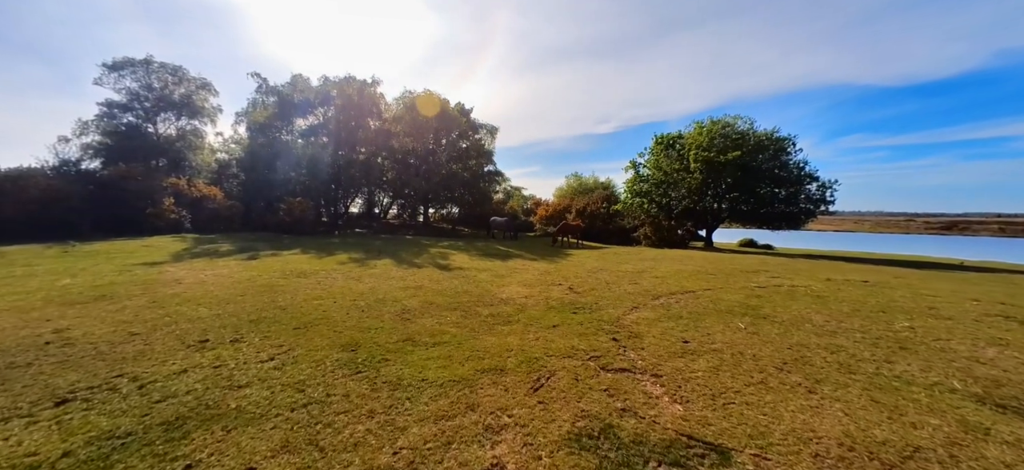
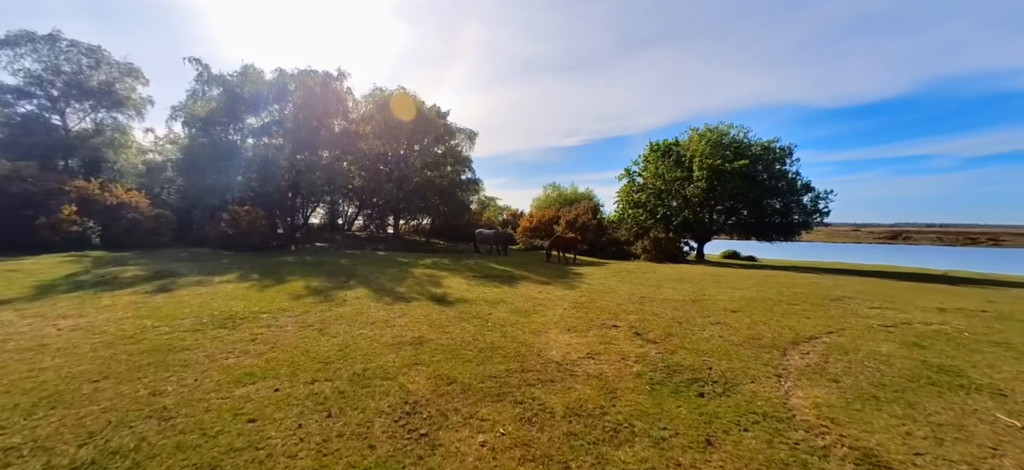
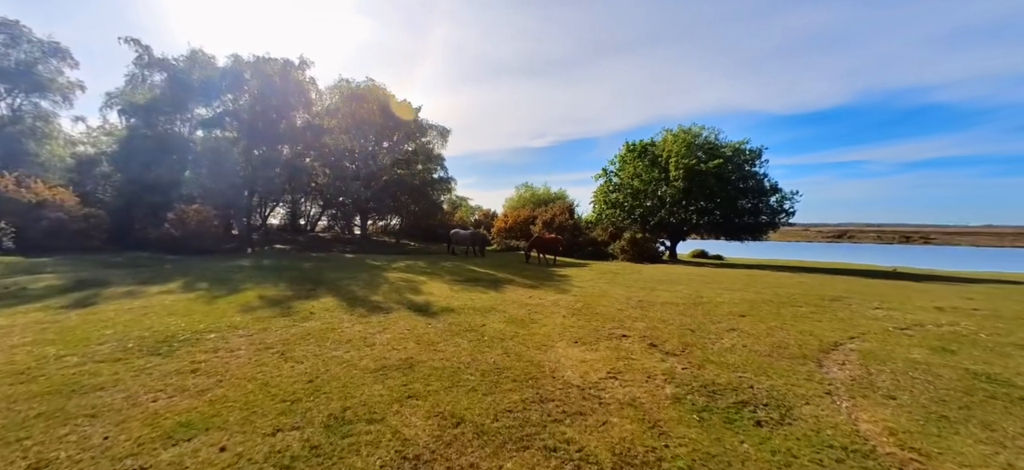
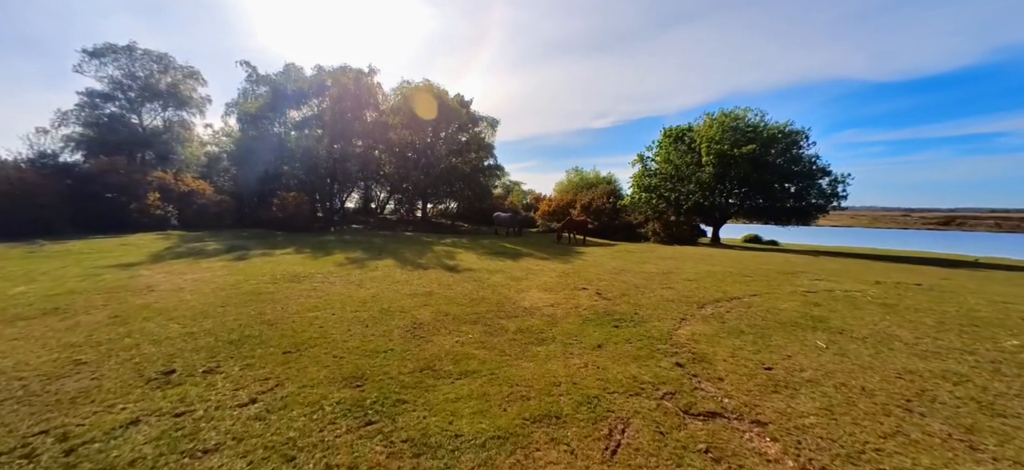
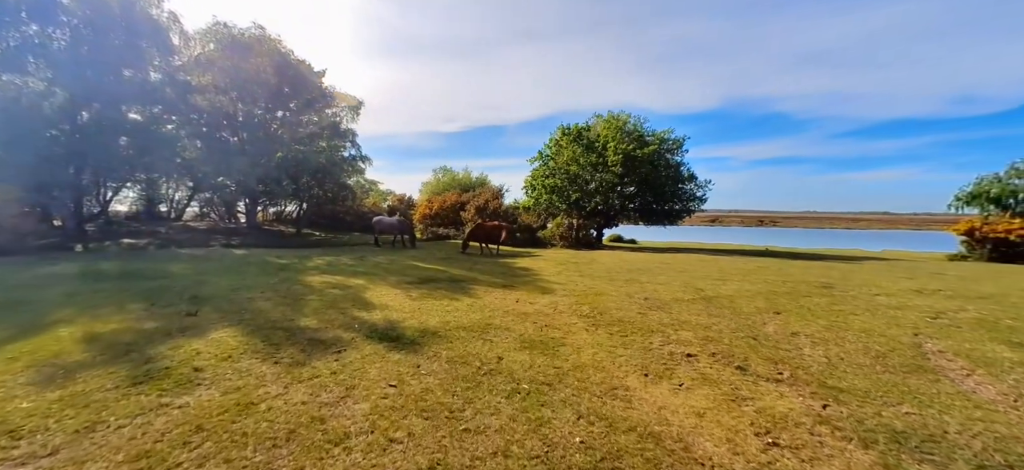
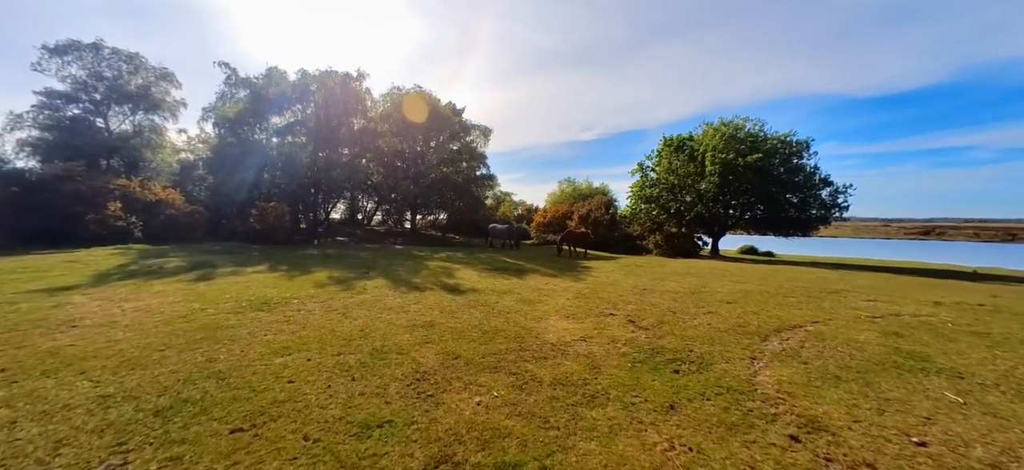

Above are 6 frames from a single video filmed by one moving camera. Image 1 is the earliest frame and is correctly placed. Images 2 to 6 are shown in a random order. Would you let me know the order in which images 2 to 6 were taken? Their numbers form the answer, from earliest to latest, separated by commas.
4, 6, 2, 3, 5
